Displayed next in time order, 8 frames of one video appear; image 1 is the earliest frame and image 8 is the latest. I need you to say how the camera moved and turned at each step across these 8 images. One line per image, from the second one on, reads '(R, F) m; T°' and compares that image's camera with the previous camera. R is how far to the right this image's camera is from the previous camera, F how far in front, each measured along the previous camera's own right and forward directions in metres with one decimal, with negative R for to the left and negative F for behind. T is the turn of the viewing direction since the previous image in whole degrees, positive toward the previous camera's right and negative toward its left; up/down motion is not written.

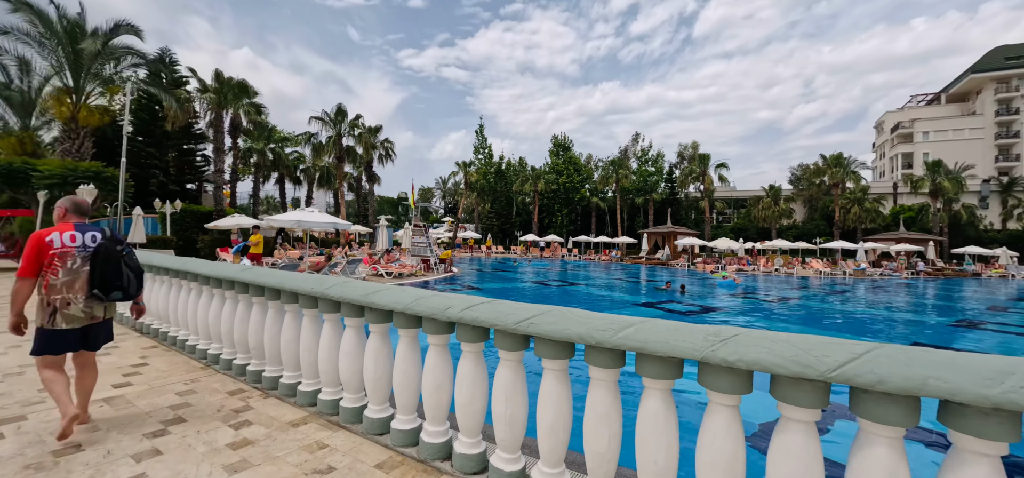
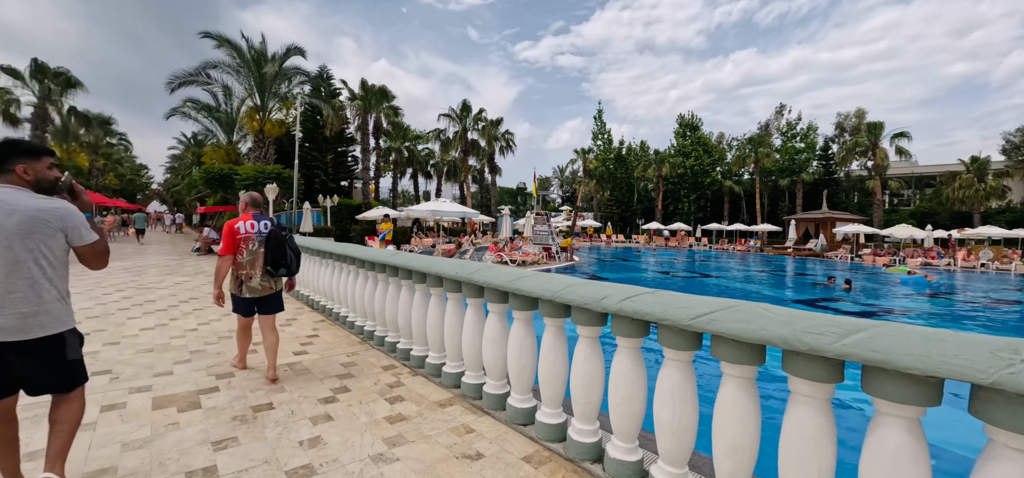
(-0.3, +0.2) m; -16°
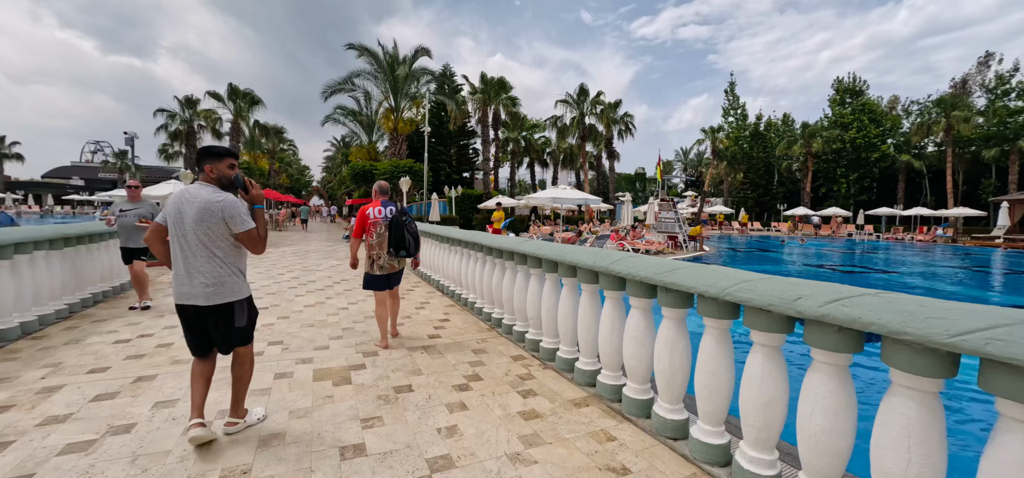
(-0.2, +0.3) m; -15°
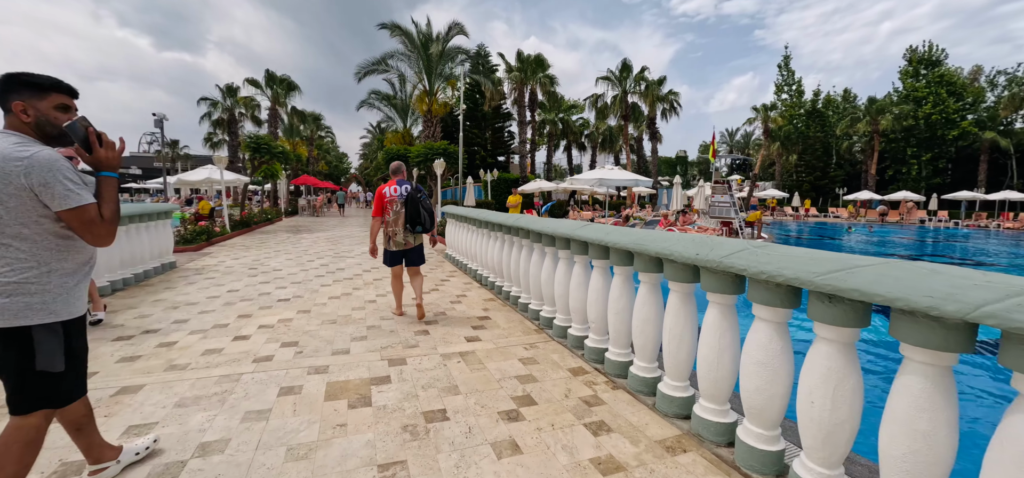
(-0.2, +0.7) m; -5°
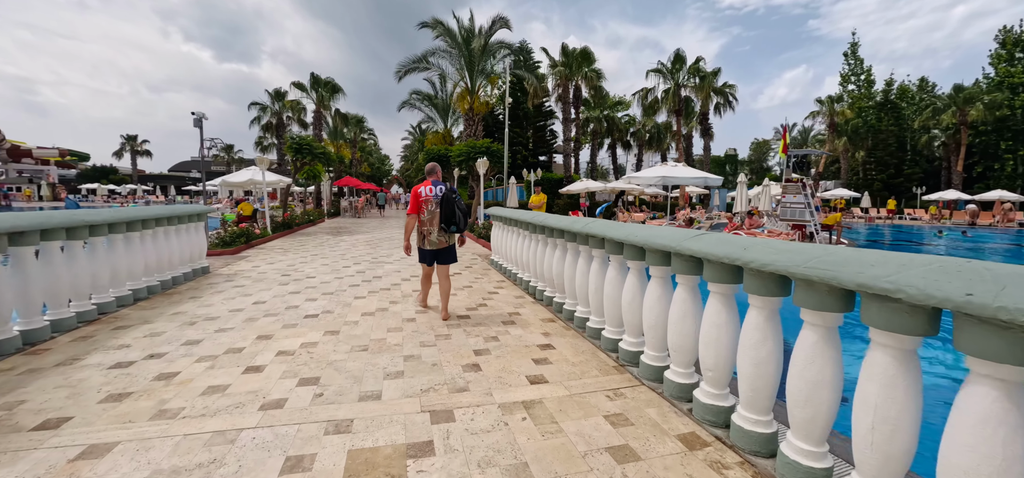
(-0.3, +0.8) m; -5°
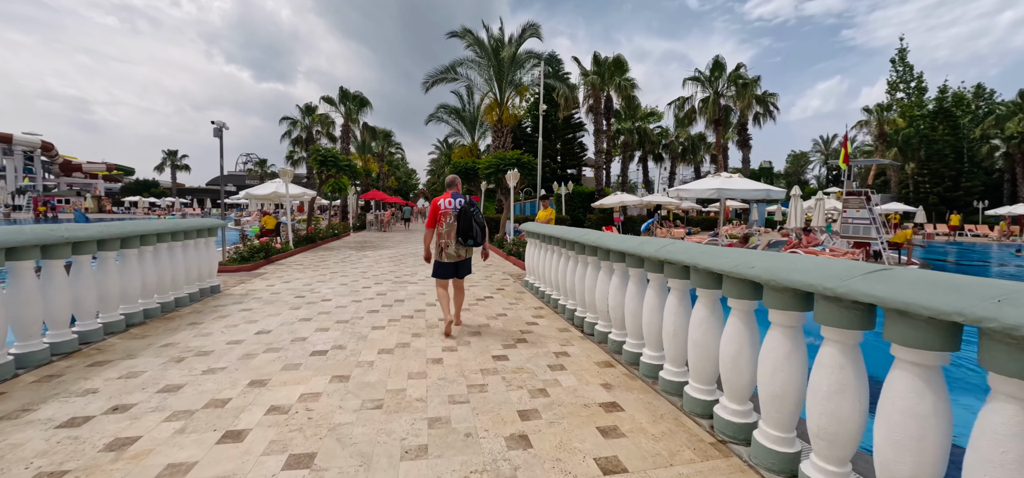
(-0.2, +0.7) m; -3°
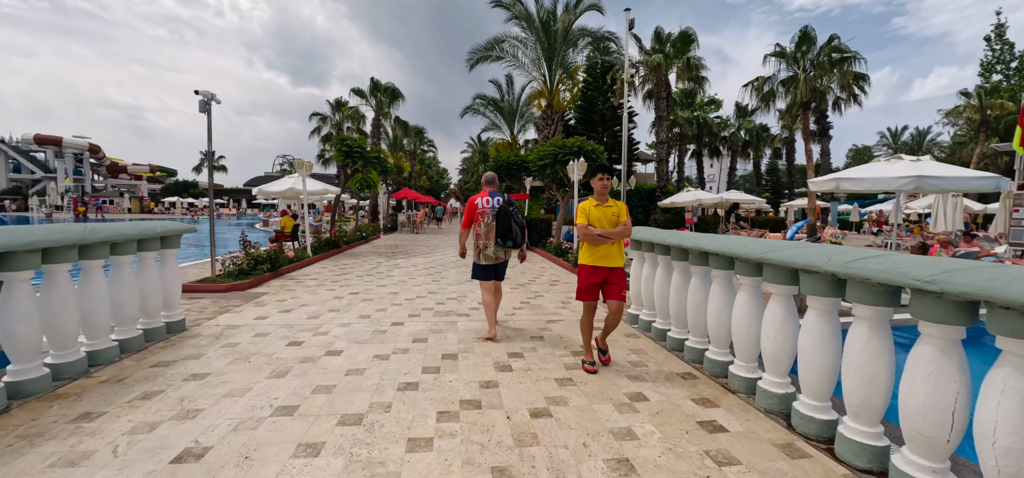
(-0.7, +2.0) m; -4°
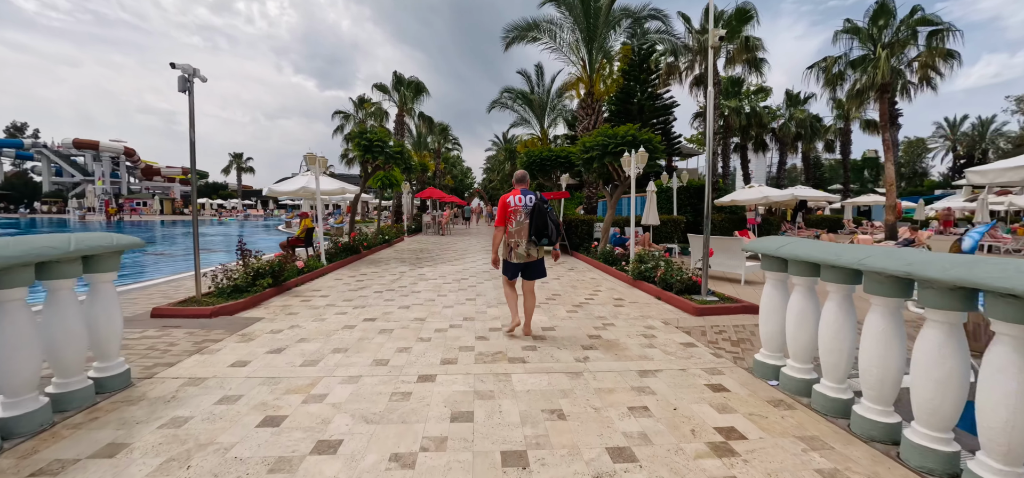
(-0.4, +1.2) m; -3°
